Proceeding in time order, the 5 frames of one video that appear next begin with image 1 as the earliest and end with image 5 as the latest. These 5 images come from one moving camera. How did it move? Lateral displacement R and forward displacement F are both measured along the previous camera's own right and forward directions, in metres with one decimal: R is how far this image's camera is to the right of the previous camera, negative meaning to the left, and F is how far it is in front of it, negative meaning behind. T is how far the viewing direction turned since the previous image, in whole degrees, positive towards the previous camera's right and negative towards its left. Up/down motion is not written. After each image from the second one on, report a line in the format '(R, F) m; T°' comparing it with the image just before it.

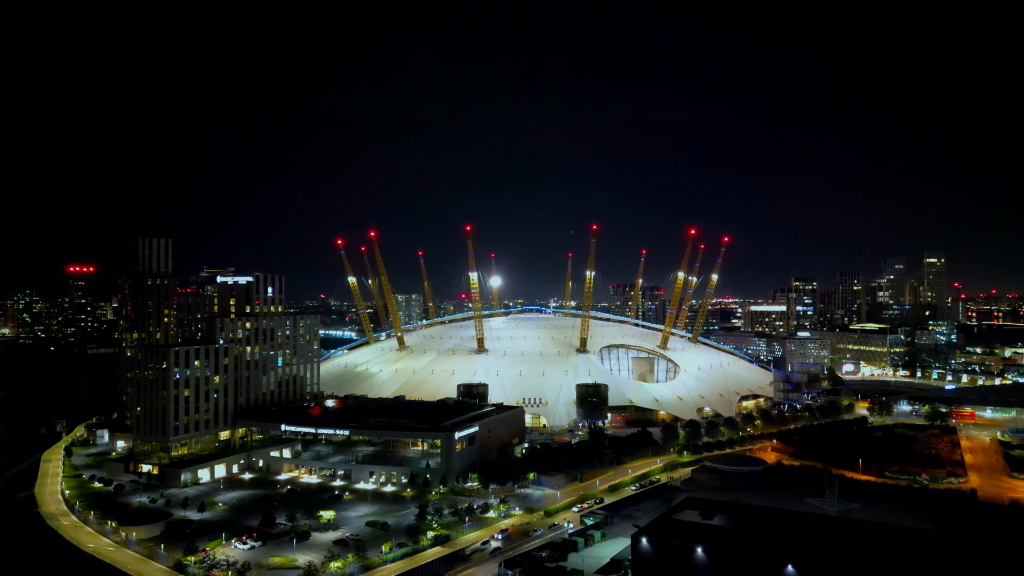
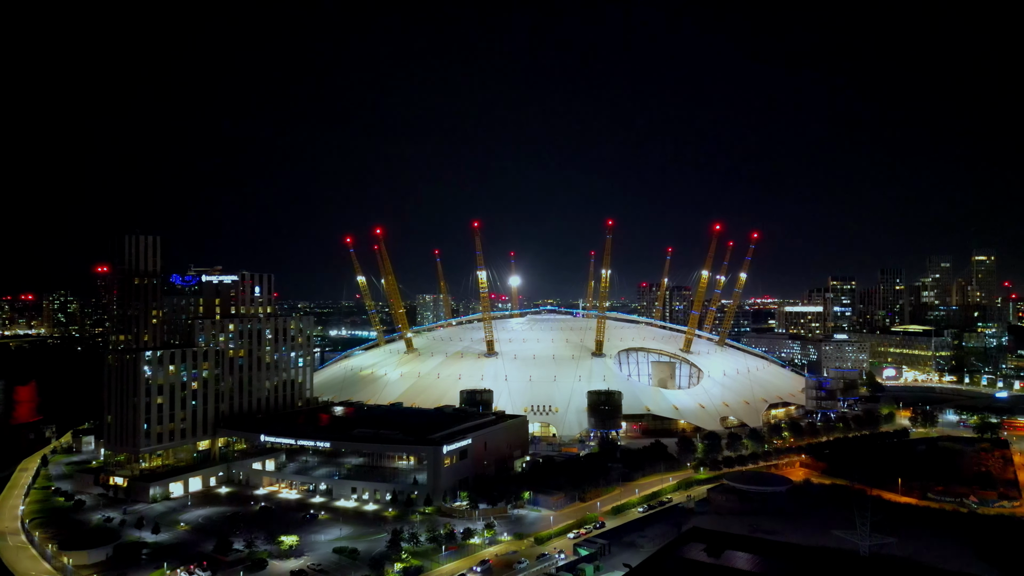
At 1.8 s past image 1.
(+2.2, +3.6) m; -3°
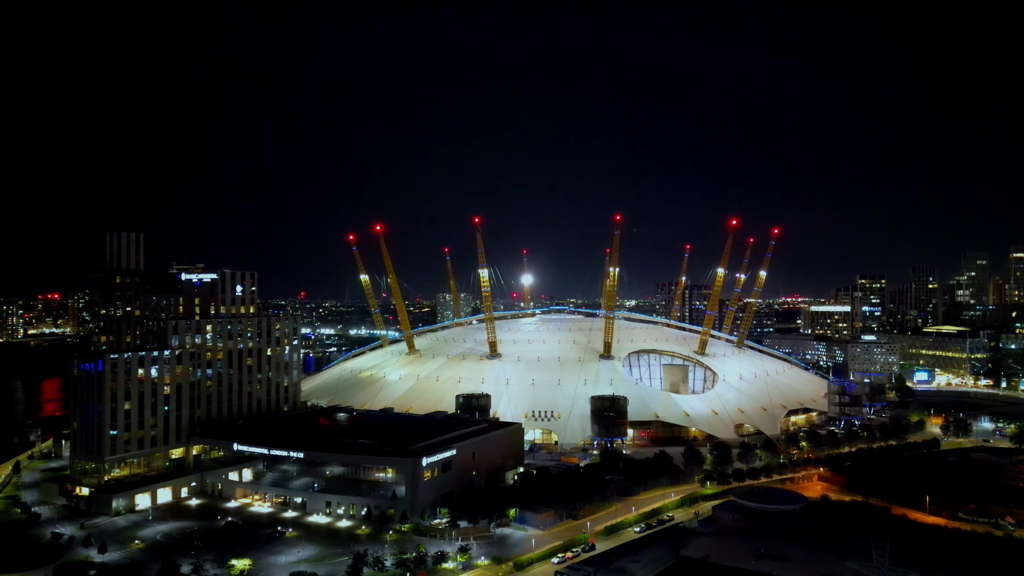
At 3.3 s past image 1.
(+2.1, +2.8) m; -2°
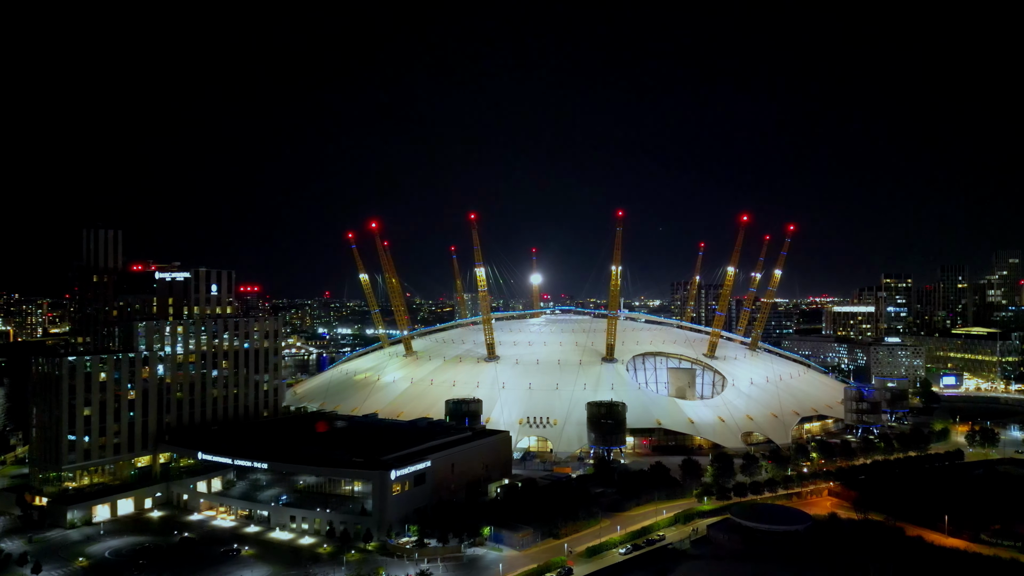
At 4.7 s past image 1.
(+2.3, +2.5) m; -2°
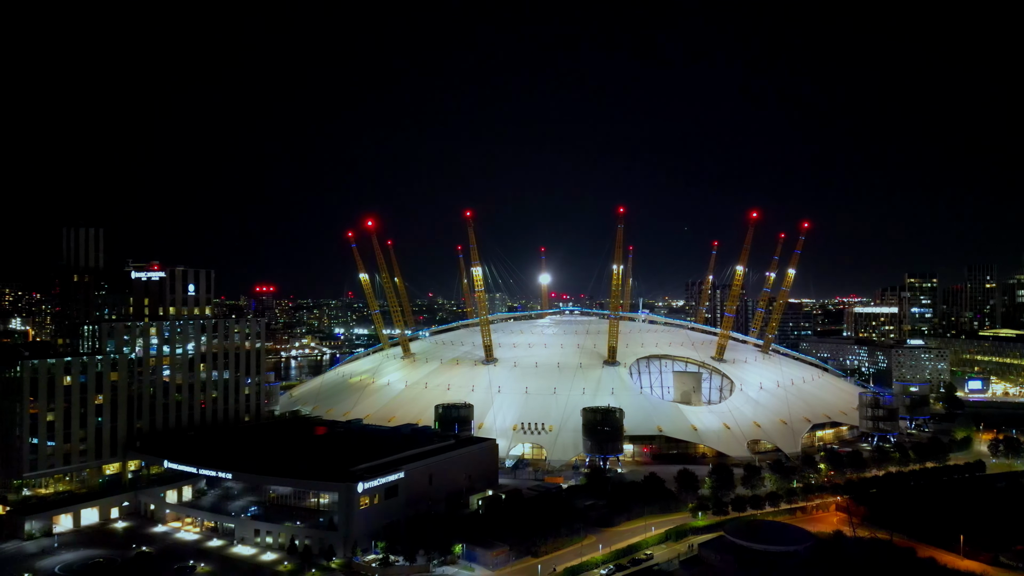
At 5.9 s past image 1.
(+2.2, +2.0) m; -2°
